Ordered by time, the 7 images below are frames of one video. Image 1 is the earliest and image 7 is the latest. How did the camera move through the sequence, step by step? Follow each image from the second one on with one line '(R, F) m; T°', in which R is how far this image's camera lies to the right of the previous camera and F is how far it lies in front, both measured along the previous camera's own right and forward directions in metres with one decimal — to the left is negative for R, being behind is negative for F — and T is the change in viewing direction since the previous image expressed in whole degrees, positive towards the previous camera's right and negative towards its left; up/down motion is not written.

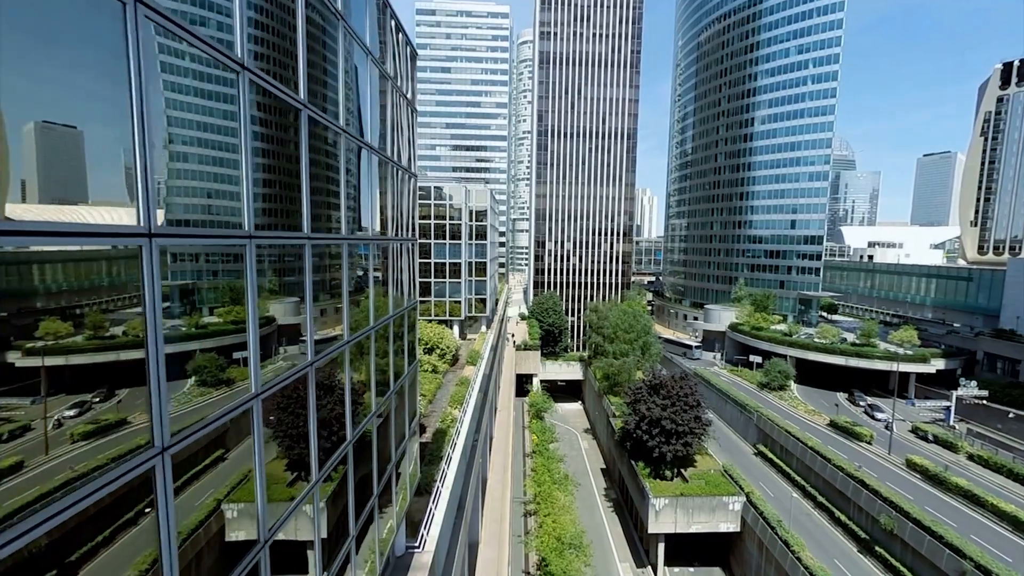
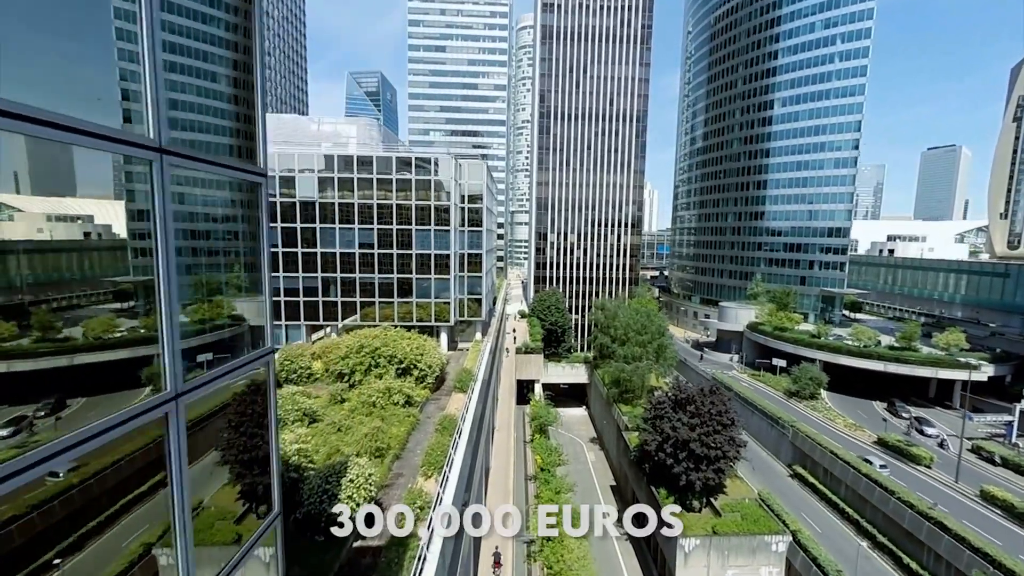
(-0.2, +4.3) m; 0°
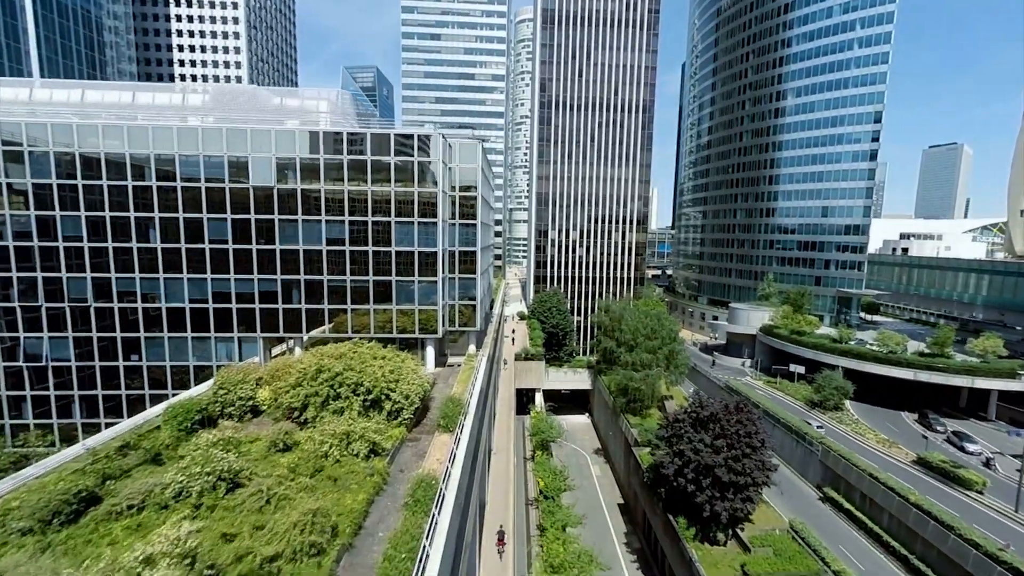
(-0.1, +2.9) m; 0°
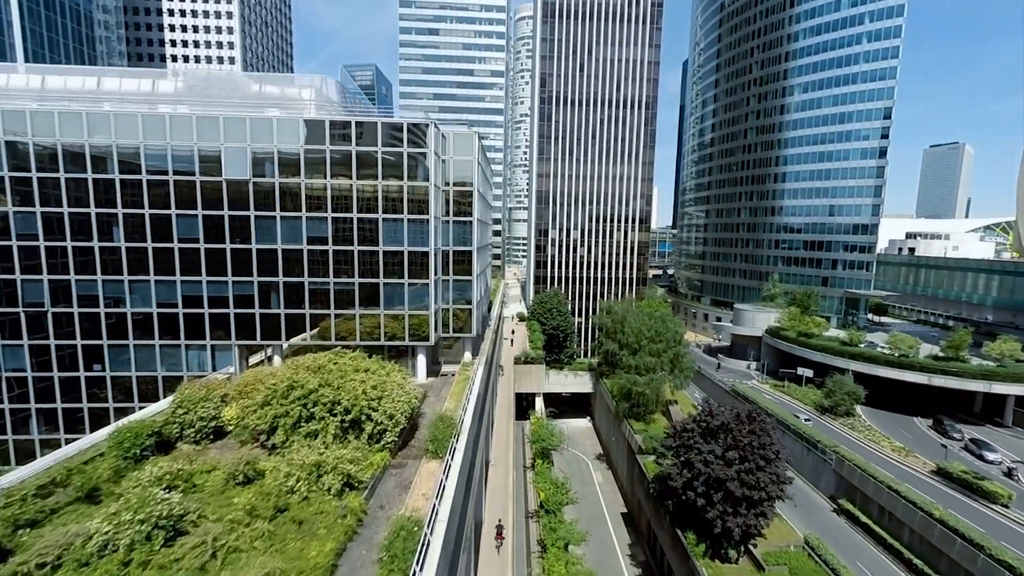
(0.0, +1.2) m; 0°
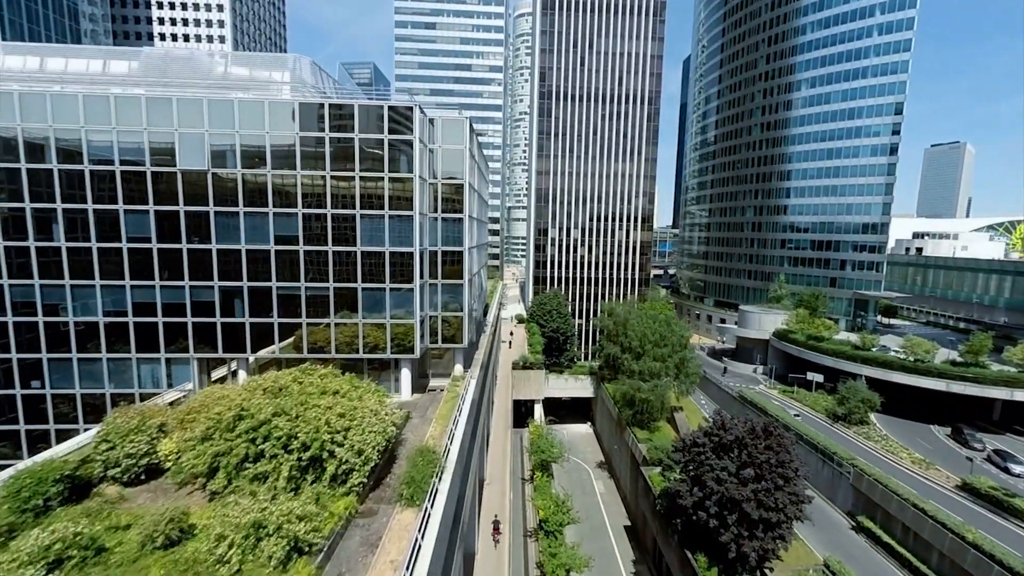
(+0.1, +1.5) m; 0°
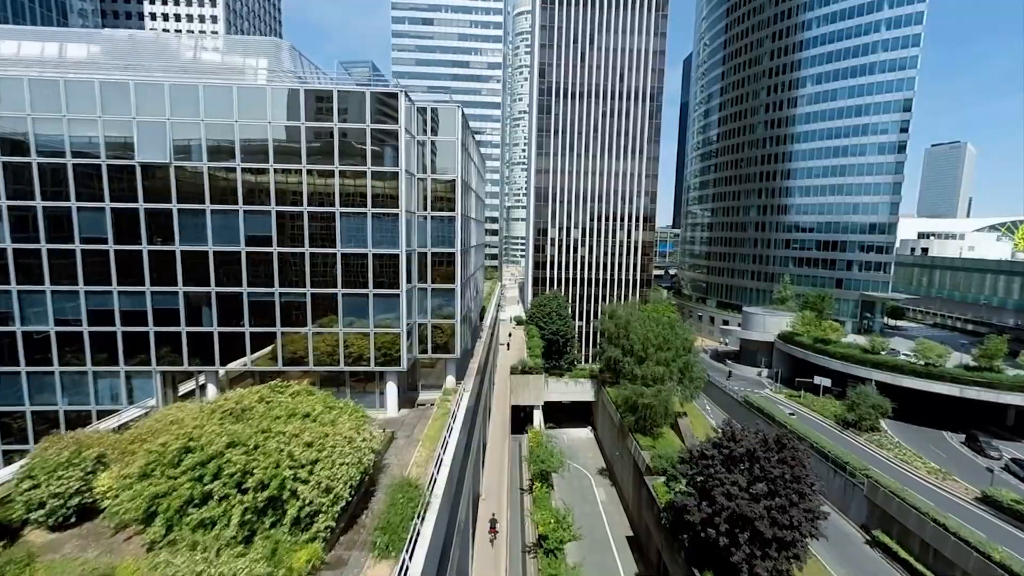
(+0.1, +1.1) m; 0°
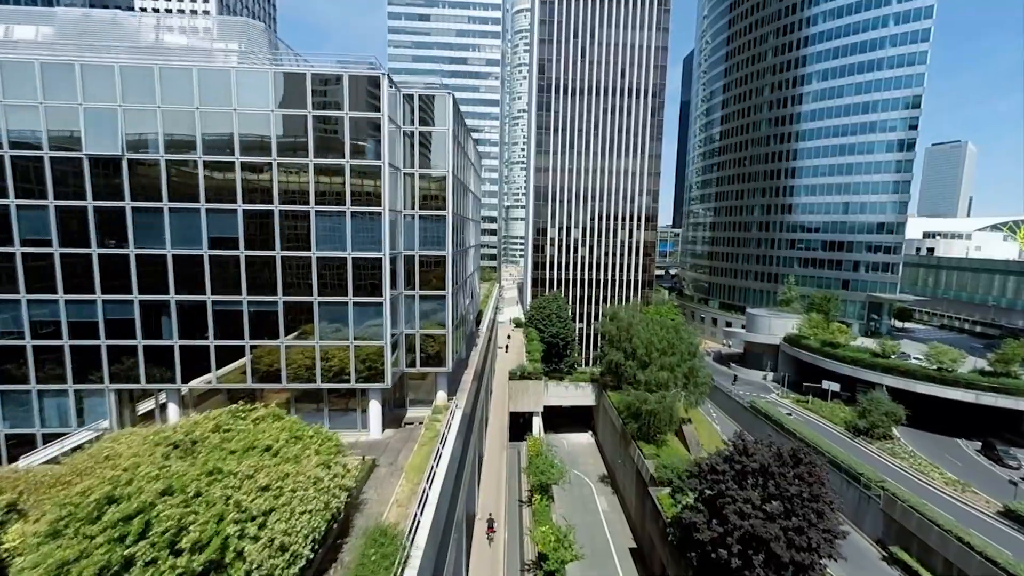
(+0.1, +1.1) m; 0°
